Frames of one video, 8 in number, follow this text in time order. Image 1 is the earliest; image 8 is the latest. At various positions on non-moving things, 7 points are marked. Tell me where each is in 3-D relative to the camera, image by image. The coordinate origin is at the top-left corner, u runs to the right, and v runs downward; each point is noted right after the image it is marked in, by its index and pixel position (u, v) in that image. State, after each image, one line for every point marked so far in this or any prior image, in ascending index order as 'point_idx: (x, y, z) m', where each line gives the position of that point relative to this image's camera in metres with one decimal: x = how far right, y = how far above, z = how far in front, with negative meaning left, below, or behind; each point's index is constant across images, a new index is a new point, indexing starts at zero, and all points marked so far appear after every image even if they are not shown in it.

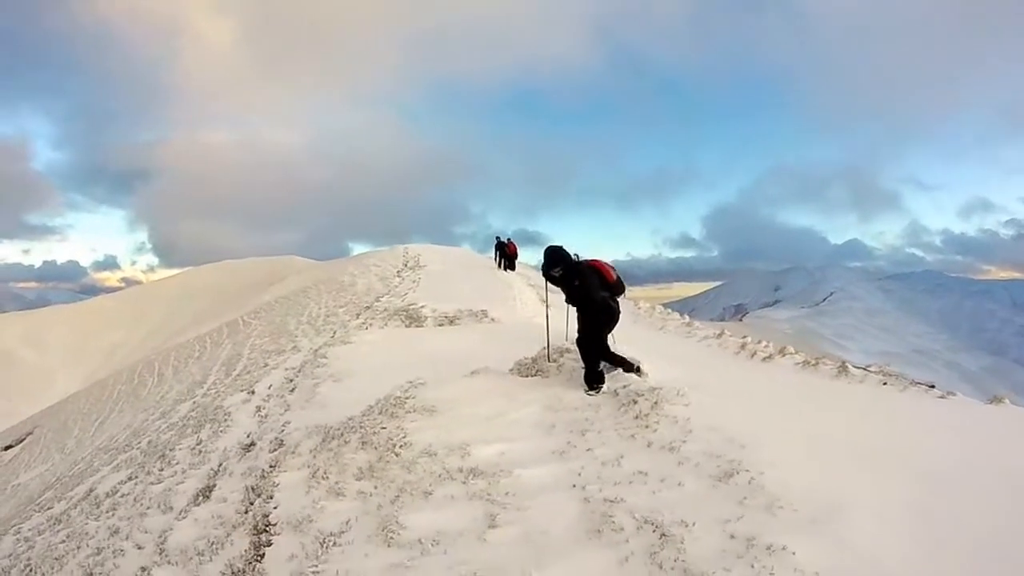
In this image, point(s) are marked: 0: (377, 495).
0: (-1.3, -1.8, +6.9) m
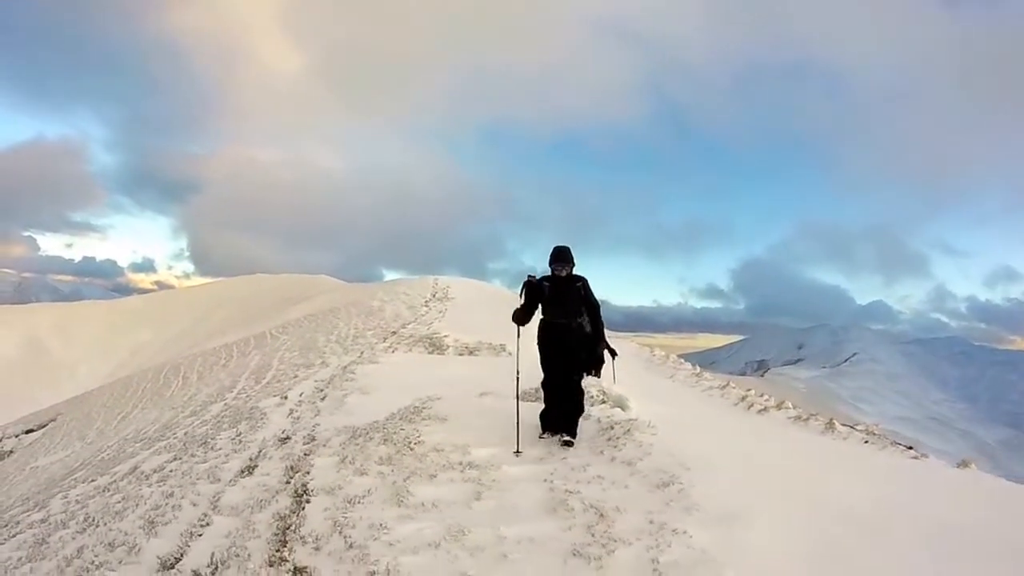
0: (-1.4, -2.1, +8.8) m
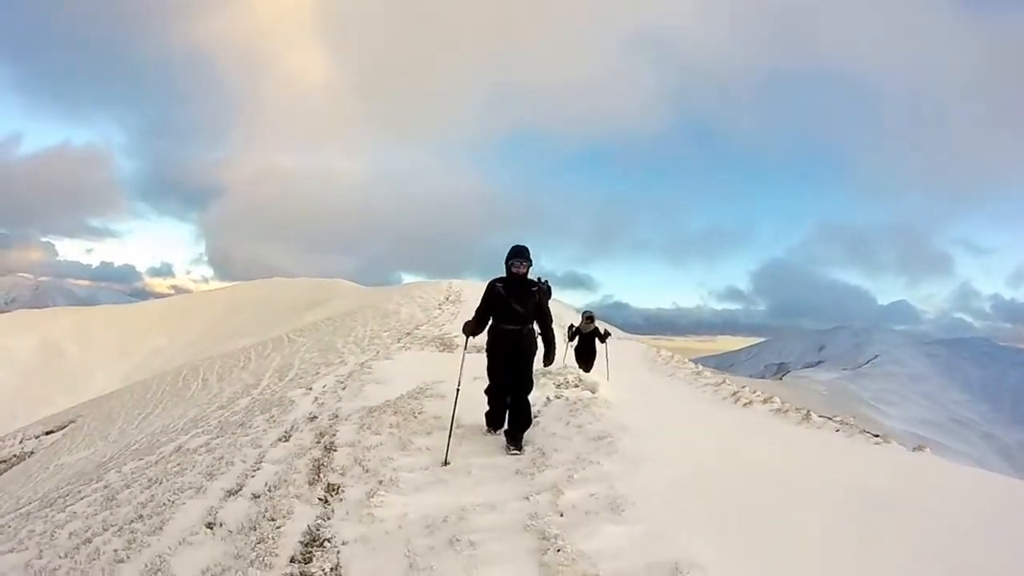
0: (-1.8, -2.2, +11.5) m
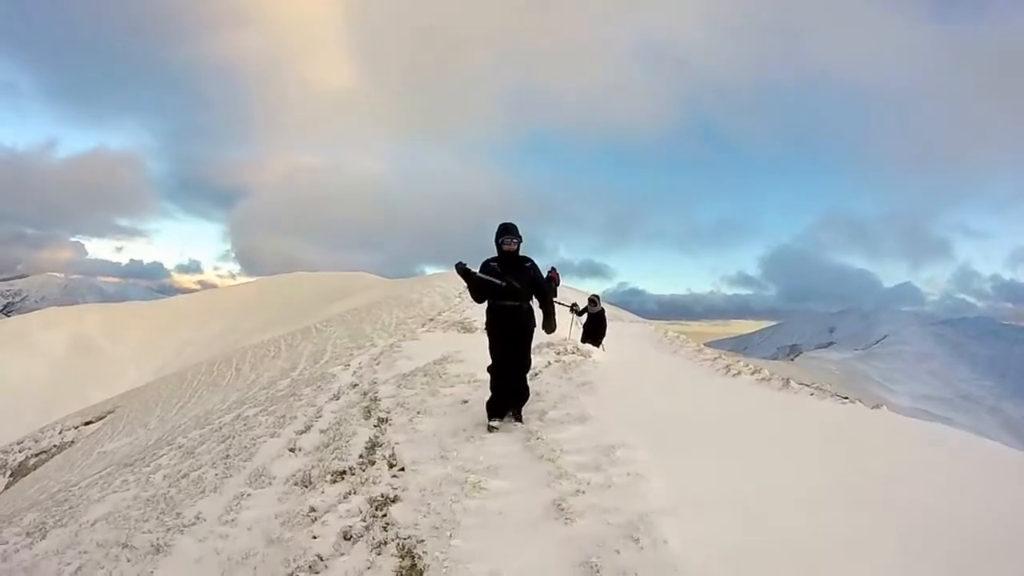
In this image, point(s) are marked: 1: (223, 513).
0: (-1.7, -1.9, +14.5) m
1: (-3.9, -2.9, +9.7) m
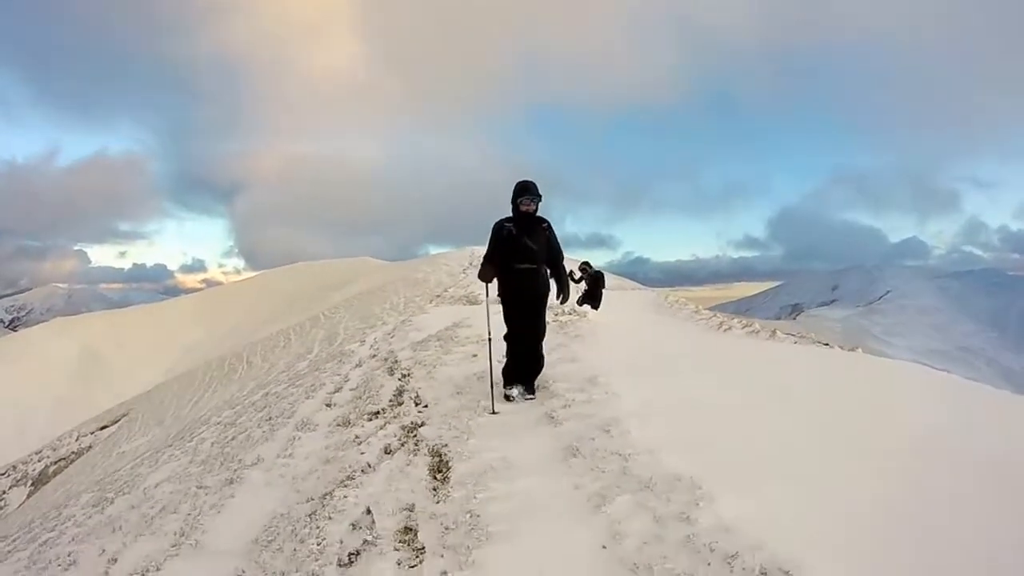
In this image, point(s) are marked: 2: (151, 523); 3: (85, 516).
0: (-1.6, -1.3, +16.5) m
1: (-3.8, -2.6, +11.7) m
2: (-5.5, -3.6, +11.1) m
3: (-10.3, -5.5, +17.5) m
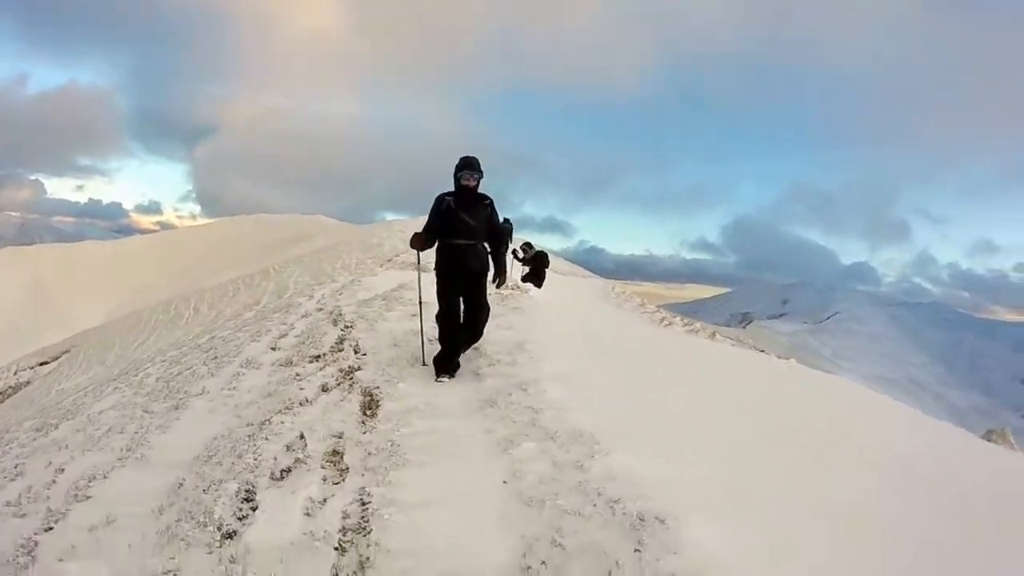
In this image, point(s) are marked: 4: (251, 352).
0: (-2.9, -0.4, +17.3) m
1: (-4.9, -1.7, +12.5) m
2: (-6.7, -2.5, +11.8) m
3: (-12.1, -3.7, +17.9) m
4: (-5.4, -1.4, +14.9) m
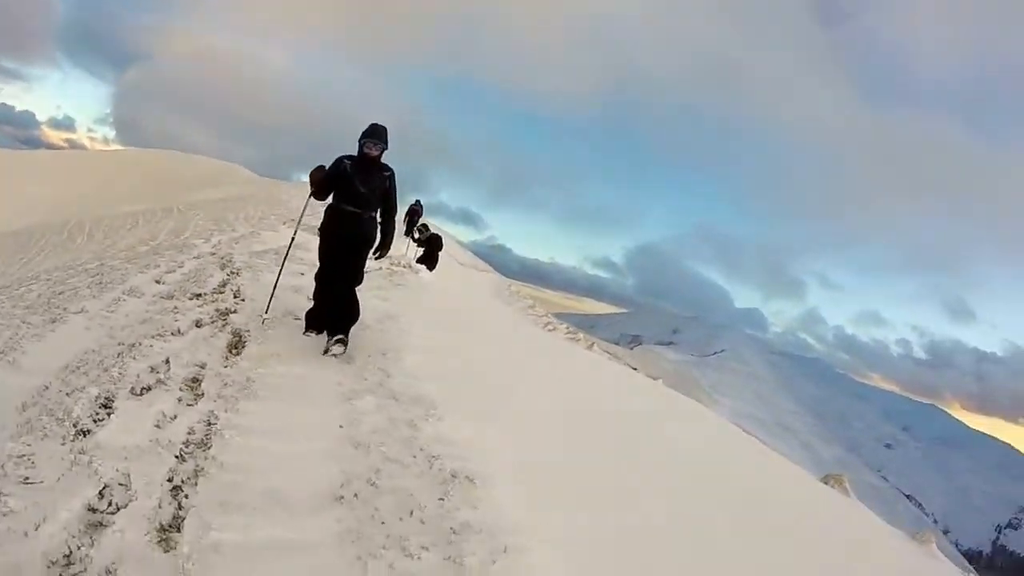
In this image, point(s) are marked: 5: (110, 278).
0: (-5.6, +0.5, +18.0) m
1: (-7.3, -0.4, +13.0) m
2: (-9.1, -0.9, +12.1) m
3: (-15.2, -1.1, +17.7) m
4: (-7.9, 0.0, +15.4) m
5: (-9.6, +0.1, +17.6) m
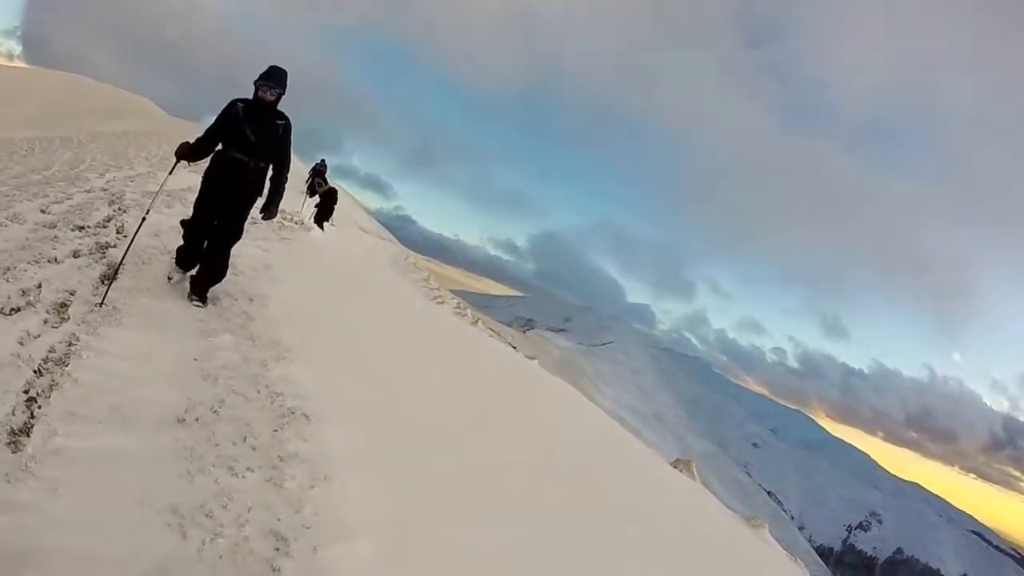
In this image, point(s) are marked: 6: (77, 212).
0: (-8.6, +2.0, +18.7) m
1: (-9.7, +1.0, +13.6) m
2: (-11.5, +0.7, +12.5) m
3: (-18.2, +1.3, +17.2) m
4: (-10.6, +1.5, +15.8) m
5: (-12.6, +1.9, +17.9) m
6: (-8.8, +1.4, +15.0) m
